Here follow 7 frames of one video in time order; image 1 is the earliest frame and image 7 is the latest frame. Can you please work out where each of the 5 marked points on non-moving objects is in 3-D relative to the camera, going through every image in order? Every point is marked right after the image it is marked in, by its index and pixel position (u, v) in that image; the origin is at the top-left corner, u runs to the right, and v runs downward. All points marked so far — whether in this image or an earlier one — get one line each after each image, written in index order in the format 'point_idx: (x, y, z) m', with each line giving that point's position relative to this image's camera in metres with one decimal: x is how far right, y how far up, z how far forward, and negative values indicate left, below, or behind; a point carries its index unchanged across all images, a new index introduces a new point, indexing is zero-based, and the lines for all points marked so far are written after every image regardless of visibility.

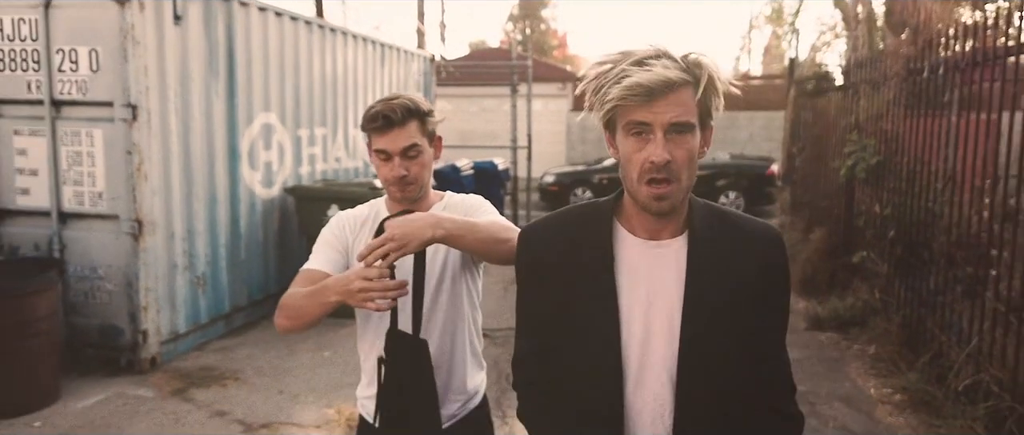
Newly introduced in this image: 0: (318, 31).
0: (-1.8, +1.7, +7.5) m
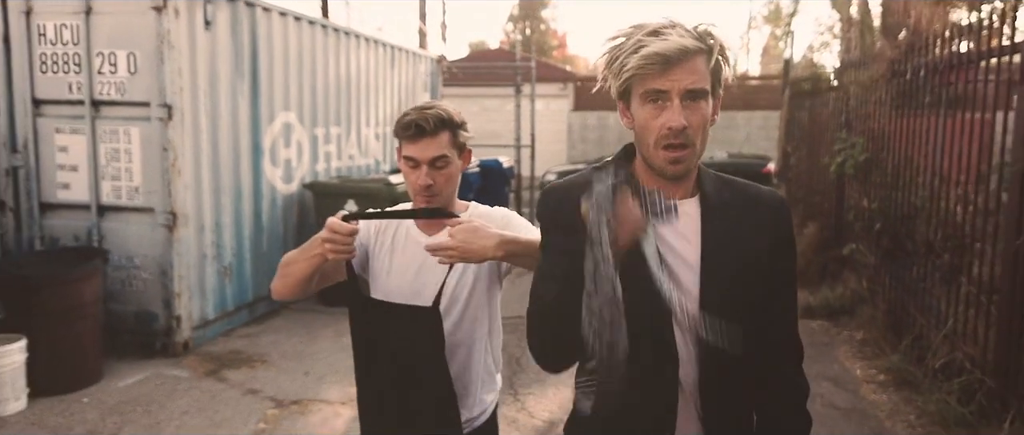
0: (-1.7, +1.8, +7.9) m
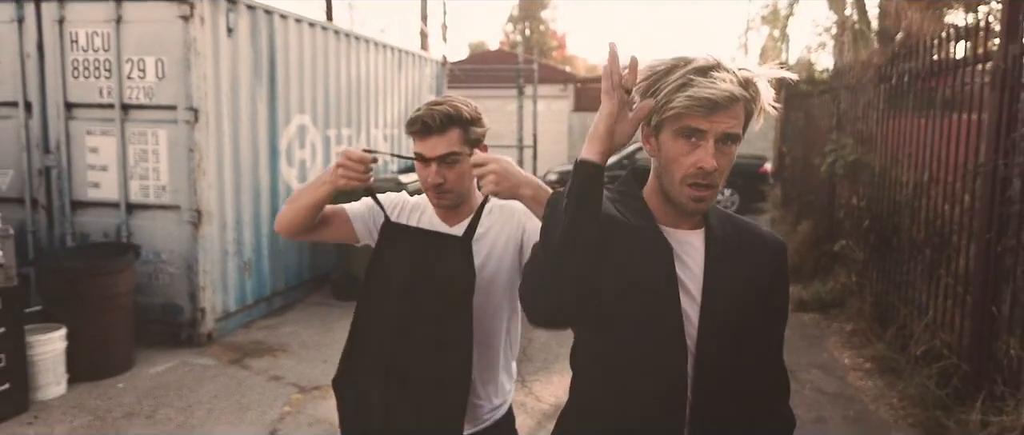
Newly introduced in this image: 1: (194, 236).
0: (-1.7, +1.8, +8.2) m
1: (-2.2, -0.1, +5.7) m
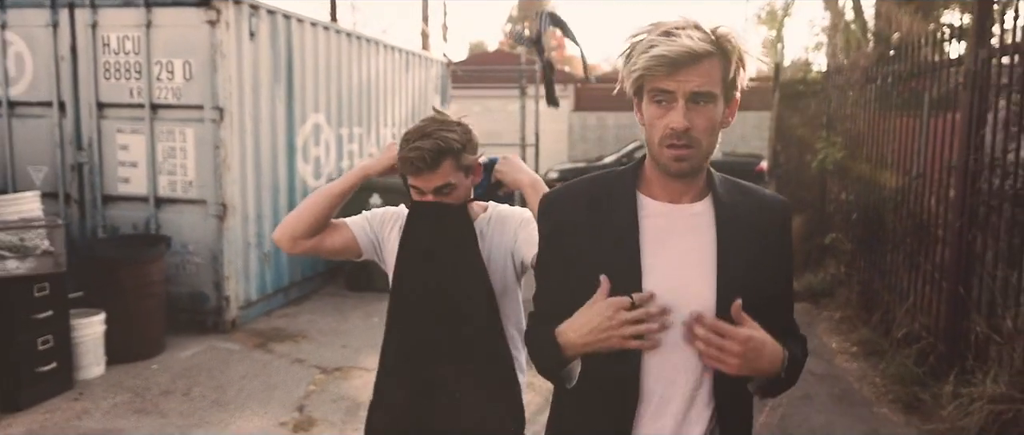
0: (-1.6, +1.9, +8.5) m
1: (-2.2, -0.1, +6.1) m
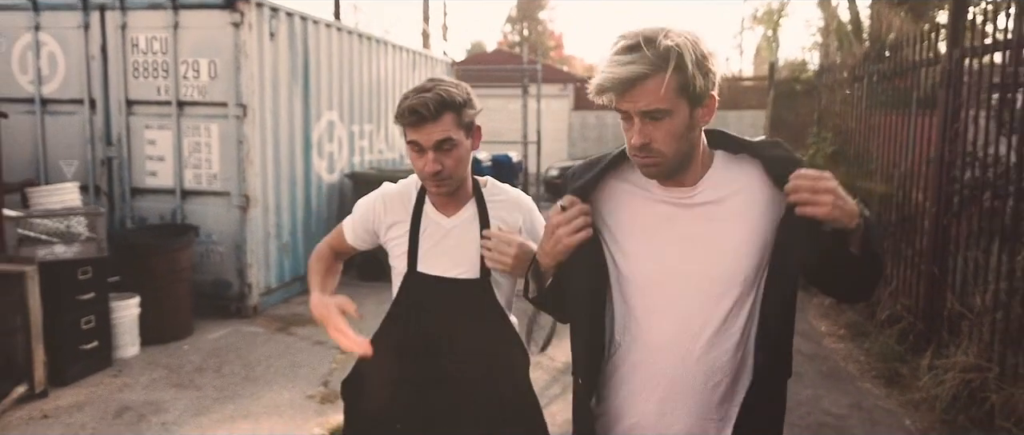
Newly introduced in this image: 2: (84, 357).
0: (-1.6, +1.9, +8.9) m
1: (-2.1, 0.0, +6.4) m
2: (-2.6, -0.8, +4.9) m
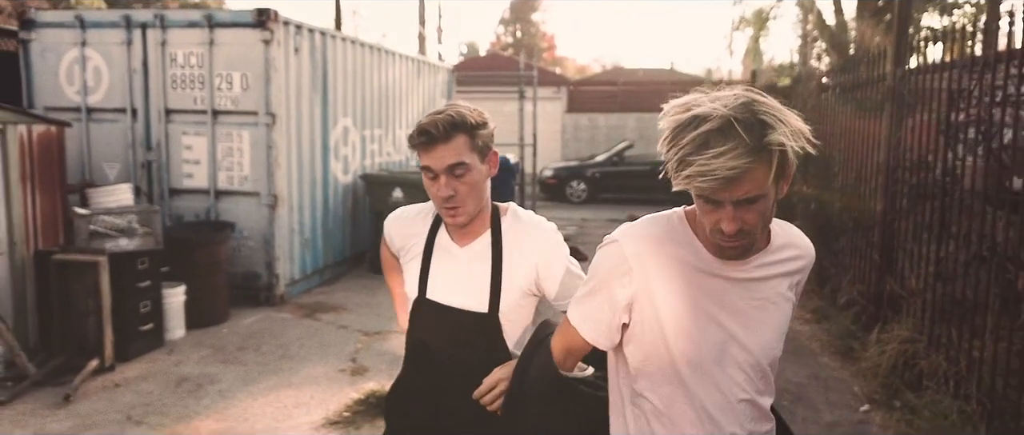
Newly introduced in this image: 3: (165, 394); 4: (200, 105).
0: (-1.6, +2.0, +9.6) m
1: (-2.1, 0.0, +7.1) m
2: (-2.6, -0.8, +5.6) m
3: (-2.1, -1.1, +4.9) m
4: (-2.7, +1.0, +7.1) m
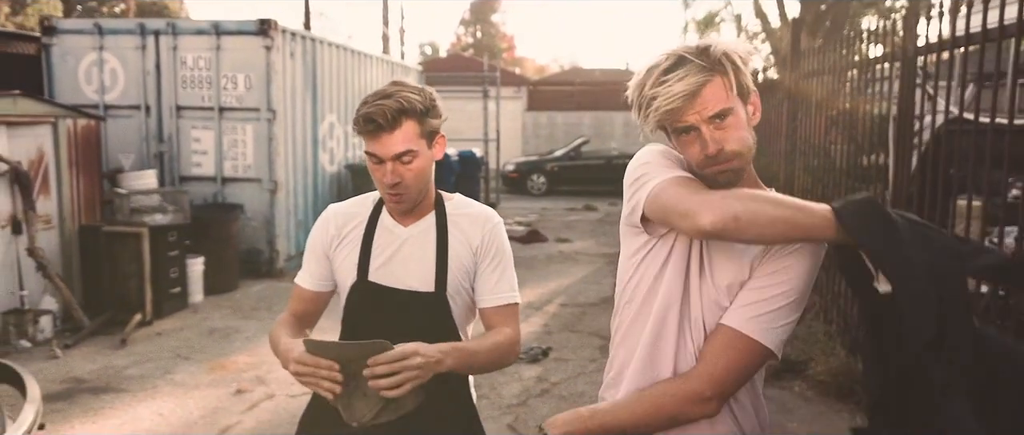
0: (-2.0, +2.1, +10.7) m
1: (-2.4, +0.2, +8.2) m
2: (-2.8, -0.7, +6.6) m
3: (-2.3, -0.9, +5.9) m
4: (-3.1, +1.2, +8.1) m
